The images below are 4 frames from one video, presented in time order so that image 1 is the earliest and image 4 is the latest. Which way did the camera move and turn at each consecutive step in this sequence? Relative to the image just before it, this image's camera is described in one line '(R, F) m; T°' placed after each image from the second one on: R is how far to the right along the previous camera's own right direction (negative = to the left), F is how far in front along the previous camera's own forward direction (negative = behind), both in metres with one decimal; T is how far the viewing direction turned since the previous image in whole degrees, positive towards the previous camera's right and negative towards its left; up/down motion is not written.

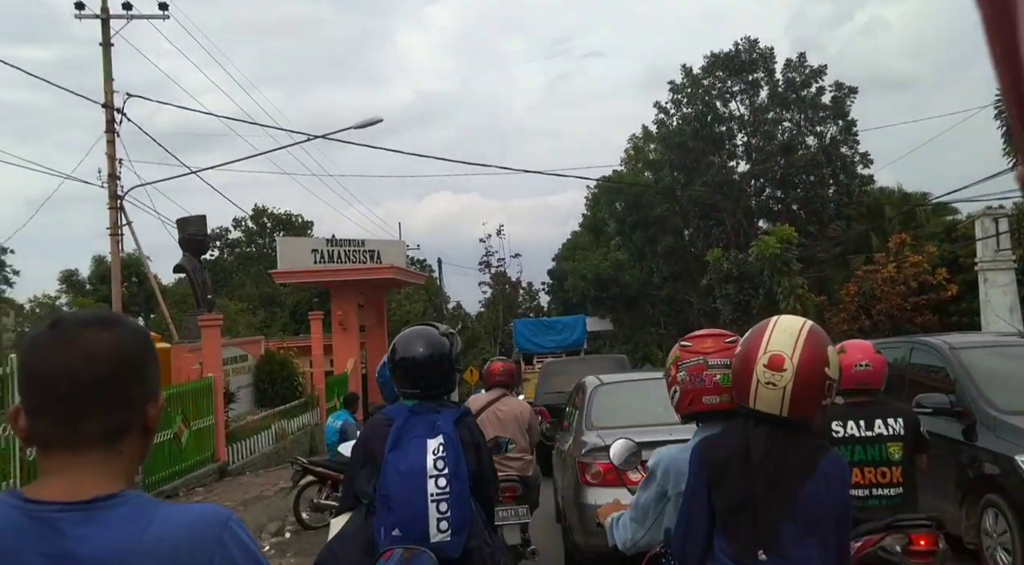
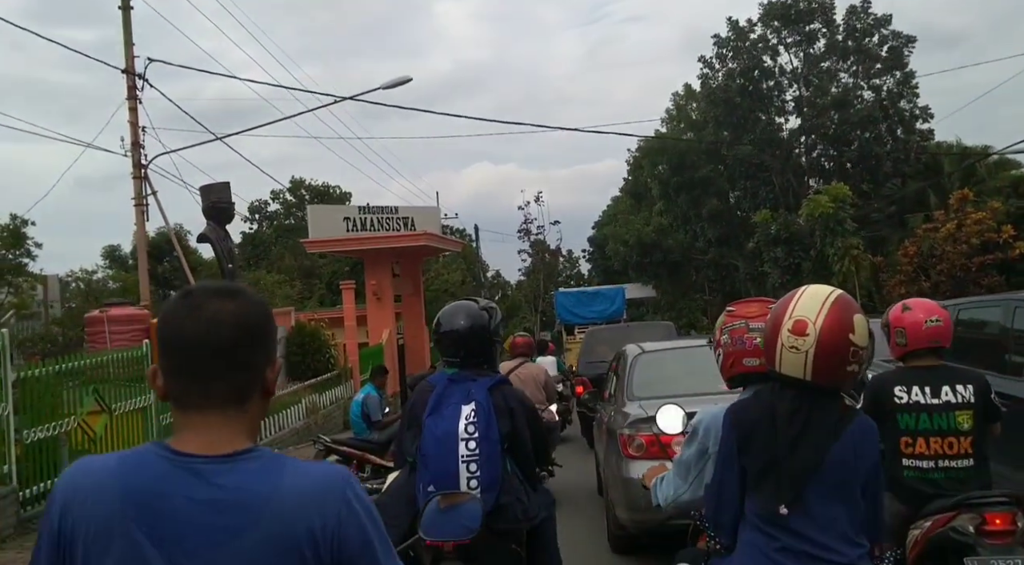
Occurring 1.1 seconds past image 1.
(0.0, +0.5) m; -3°
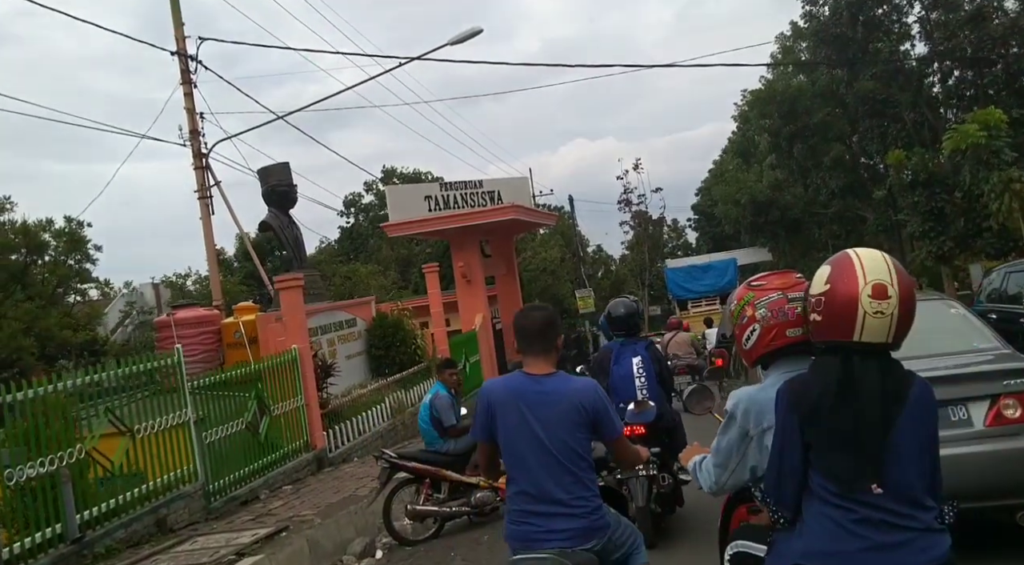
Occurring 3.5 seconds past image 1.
(0.0, +1.3) m; -8°
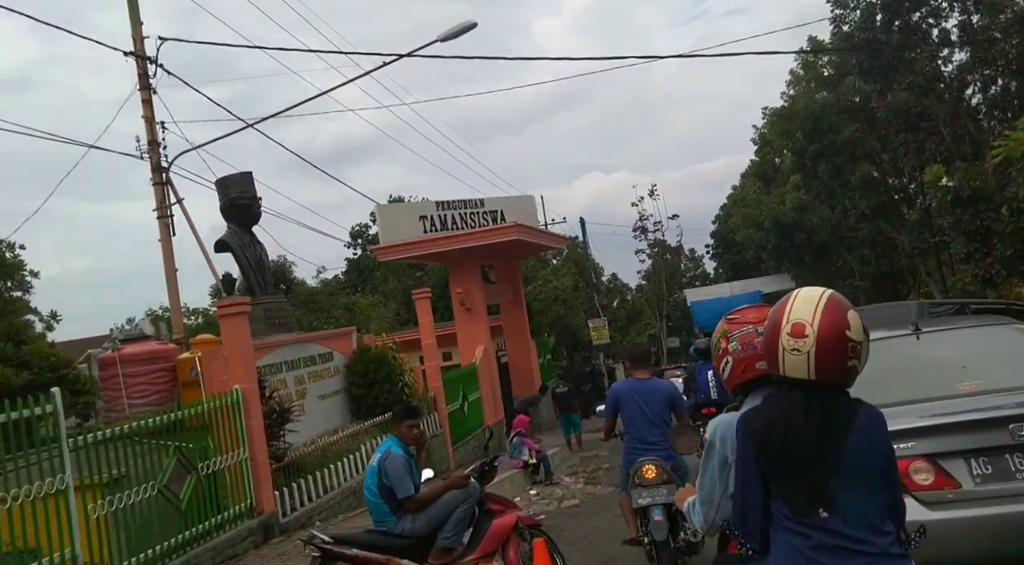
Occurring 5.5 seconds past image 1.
(+0.2, +1.3) m; -1°
